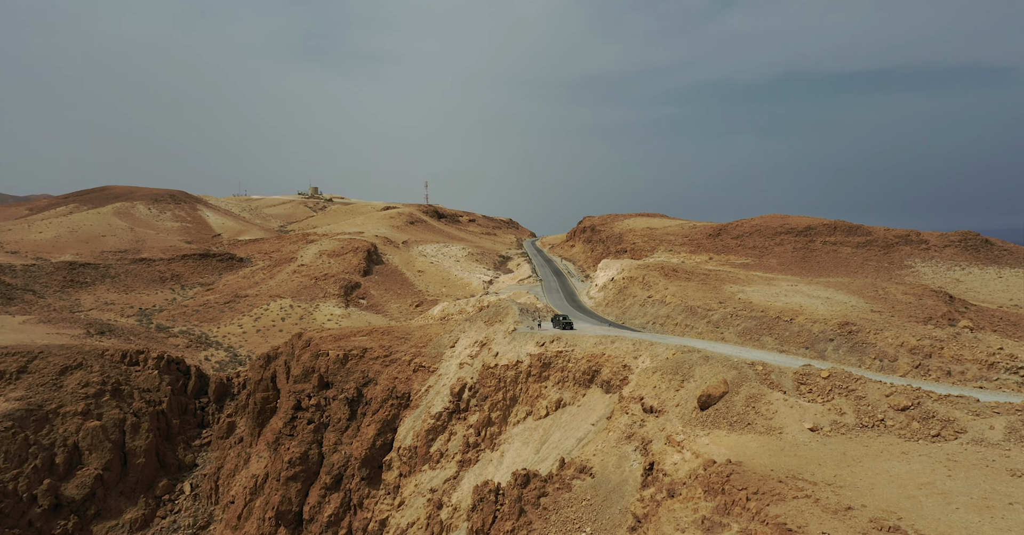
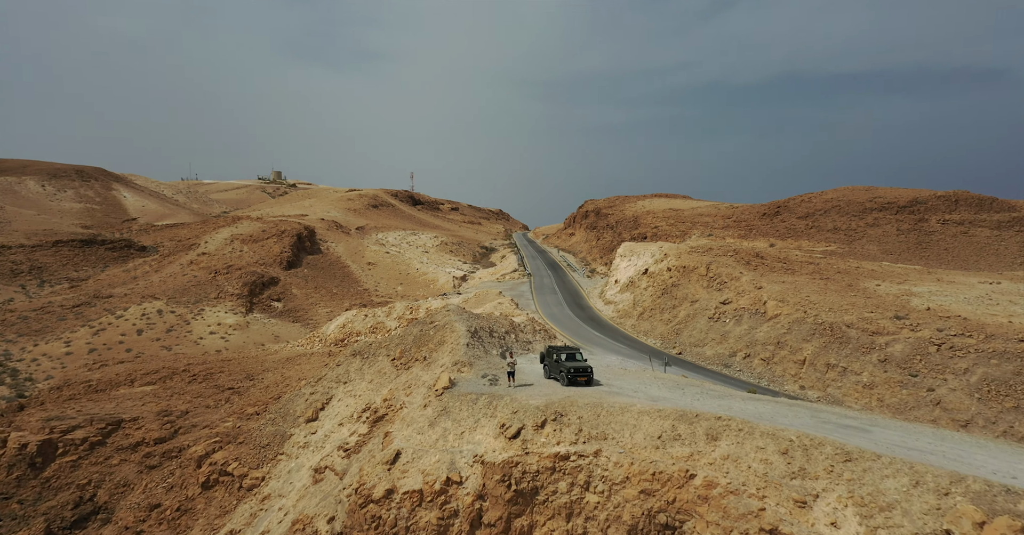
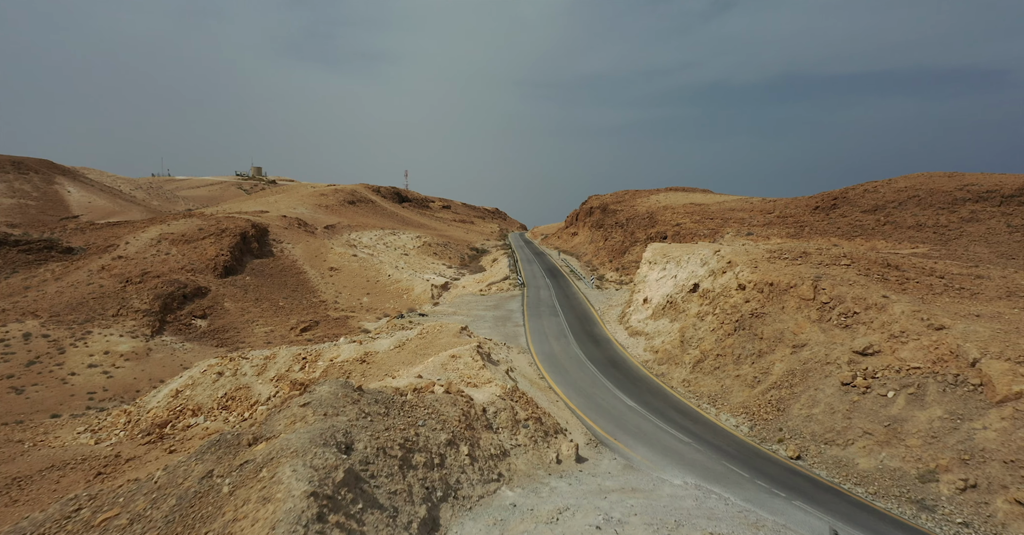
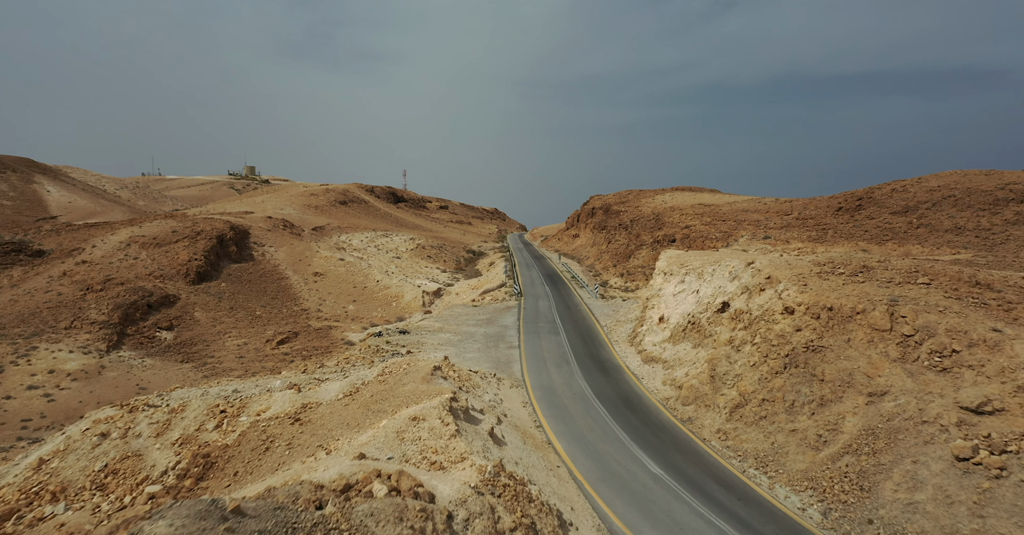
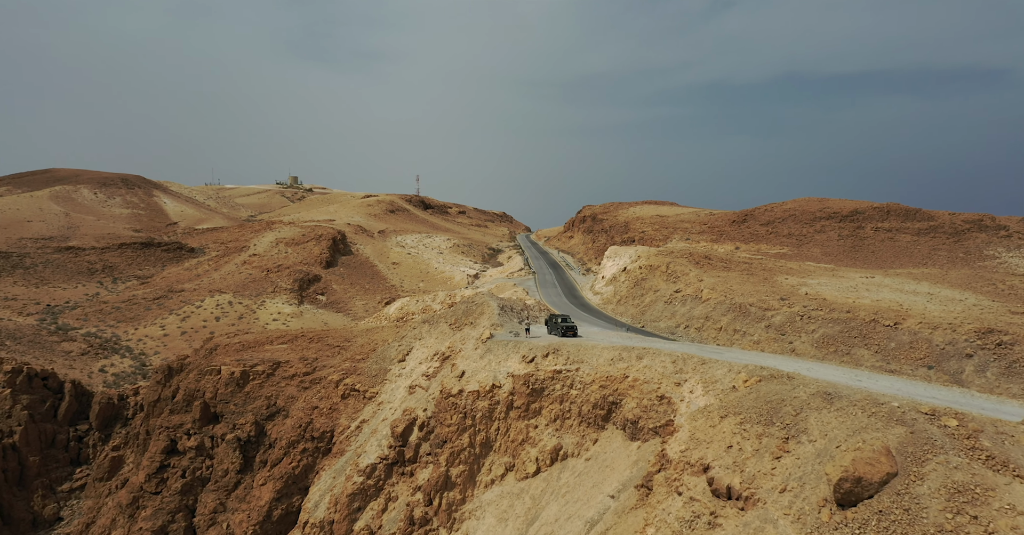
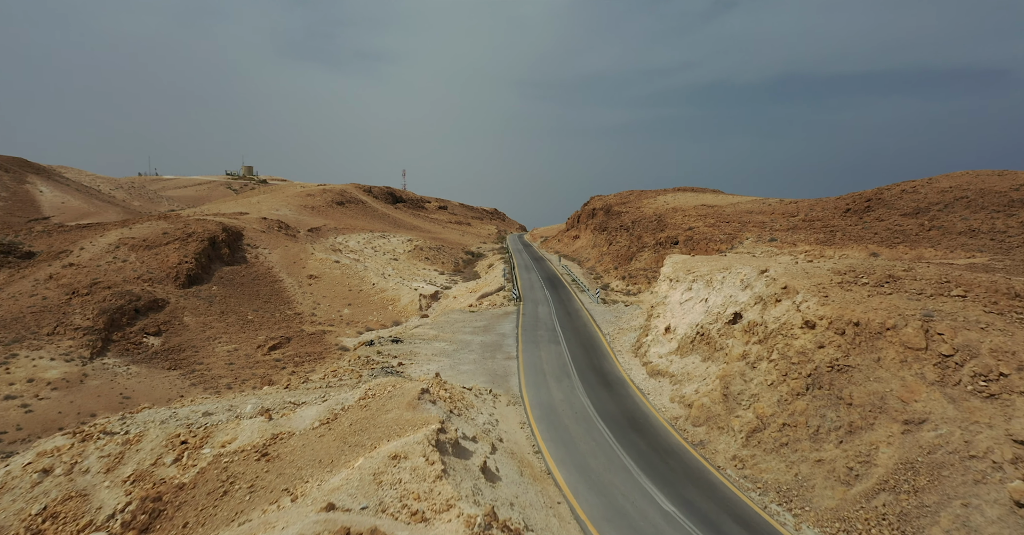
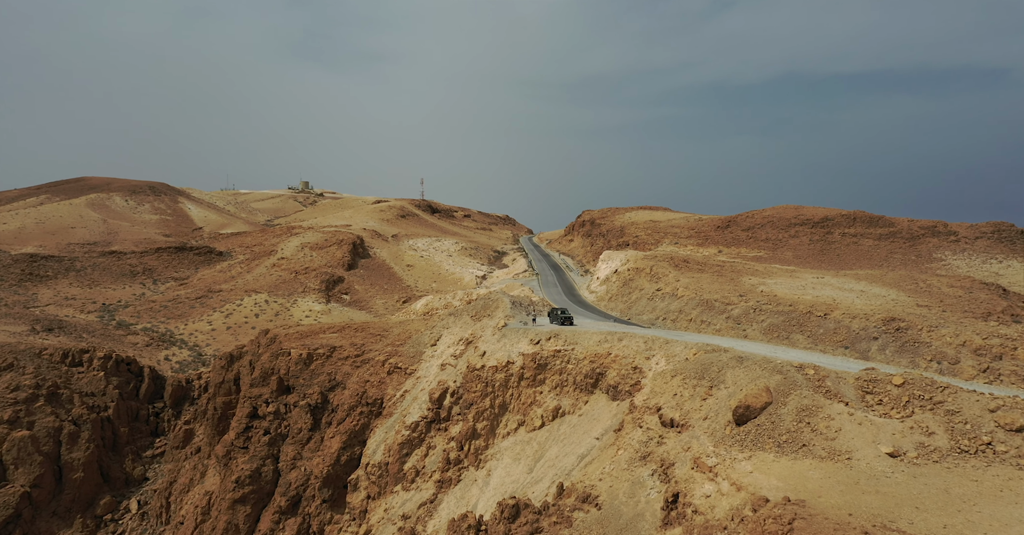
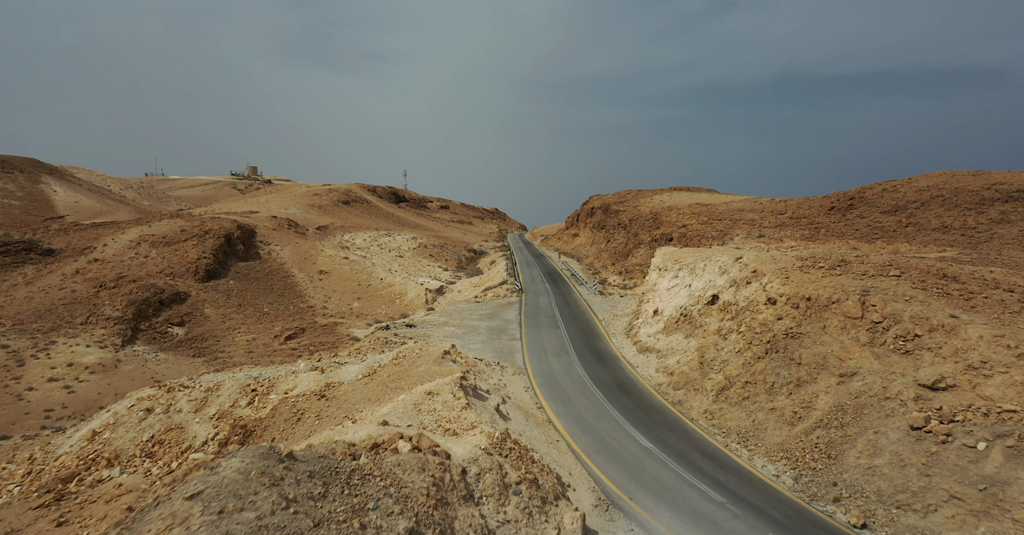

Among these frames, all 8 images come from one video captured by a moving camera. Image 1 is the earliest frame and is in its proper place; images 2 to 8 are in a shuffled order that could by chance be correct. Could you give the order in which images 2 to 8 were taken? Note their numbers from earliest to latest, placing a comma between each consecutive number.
7, 5, 2, 3, 8, 4, 6
